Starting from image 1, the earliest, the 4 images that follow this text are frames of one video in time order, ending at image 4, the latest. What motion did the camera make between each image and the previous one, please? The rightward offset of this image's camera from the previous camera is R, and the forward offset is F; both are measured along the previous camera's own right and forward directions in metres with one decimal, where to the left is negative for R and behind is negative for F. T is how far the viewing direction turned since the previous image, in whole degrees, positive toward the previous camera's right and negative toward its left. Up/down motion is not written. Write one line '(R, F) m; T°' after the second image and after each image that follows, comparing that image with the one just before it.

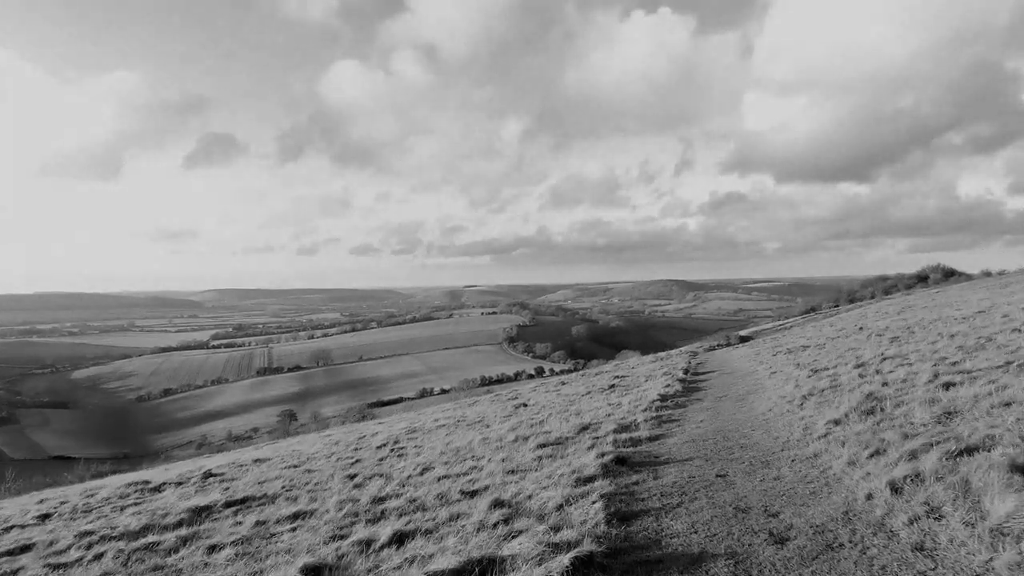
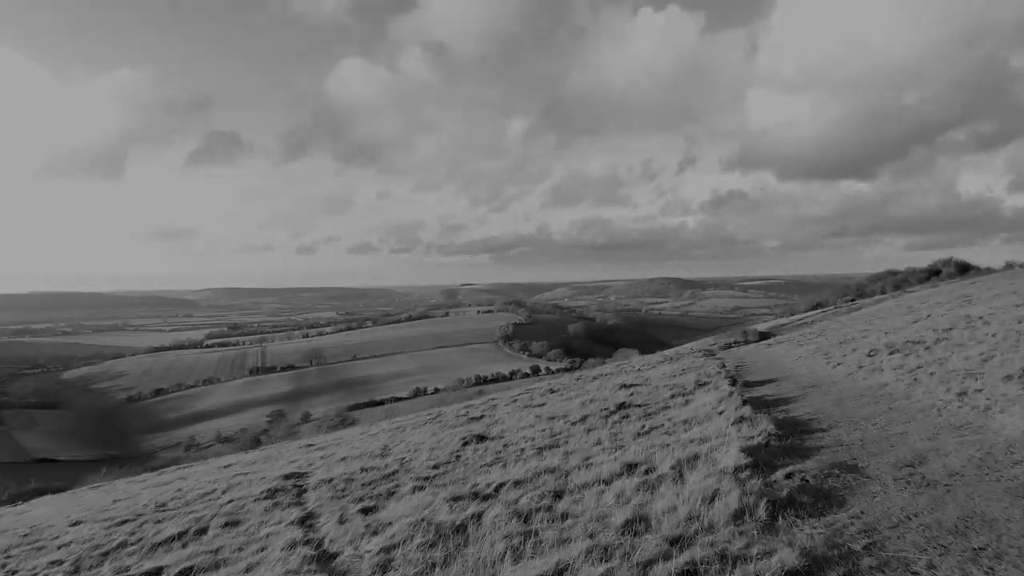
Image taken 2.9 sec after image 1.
(+0.9, +1.8) m; 0°
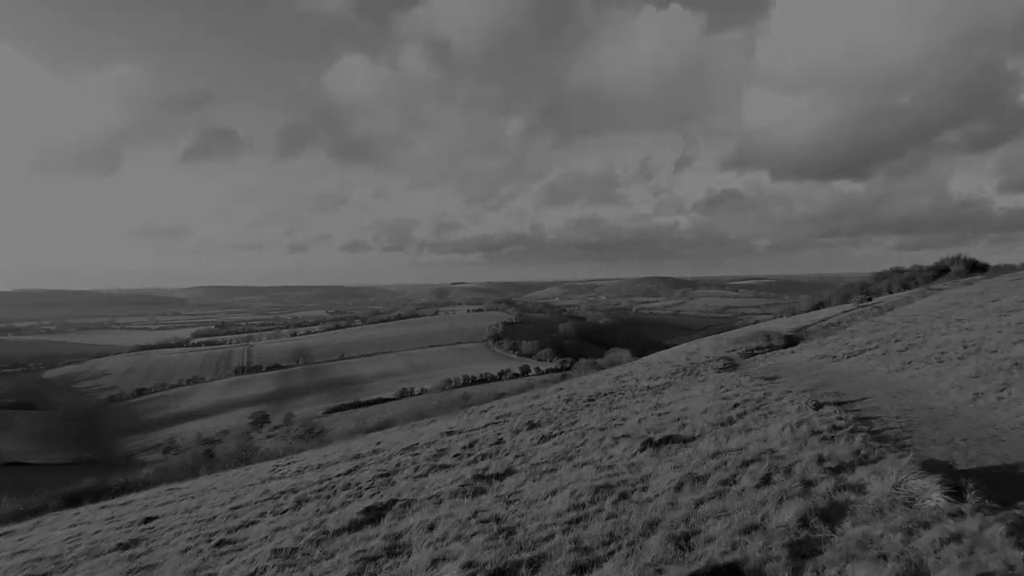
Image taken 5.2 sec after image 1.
(+1.5, +1.3) m; +1°
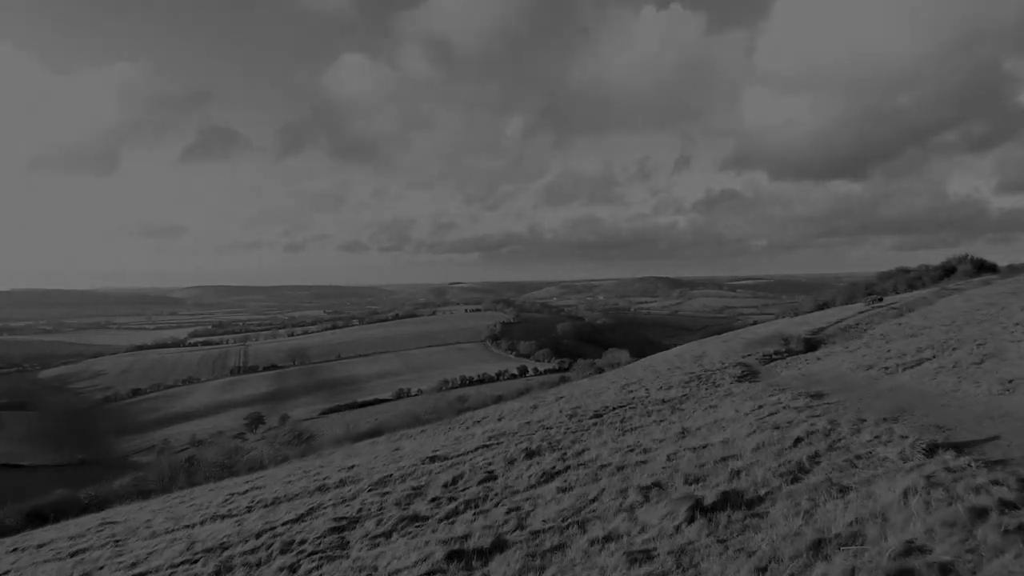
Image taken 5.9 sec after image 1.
(+0.3, +0.6) m; 0°
